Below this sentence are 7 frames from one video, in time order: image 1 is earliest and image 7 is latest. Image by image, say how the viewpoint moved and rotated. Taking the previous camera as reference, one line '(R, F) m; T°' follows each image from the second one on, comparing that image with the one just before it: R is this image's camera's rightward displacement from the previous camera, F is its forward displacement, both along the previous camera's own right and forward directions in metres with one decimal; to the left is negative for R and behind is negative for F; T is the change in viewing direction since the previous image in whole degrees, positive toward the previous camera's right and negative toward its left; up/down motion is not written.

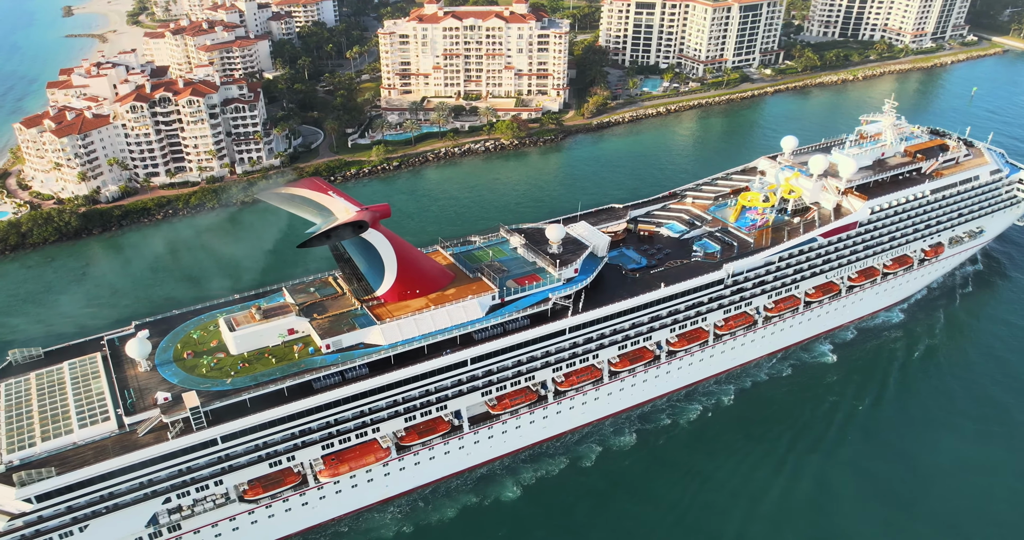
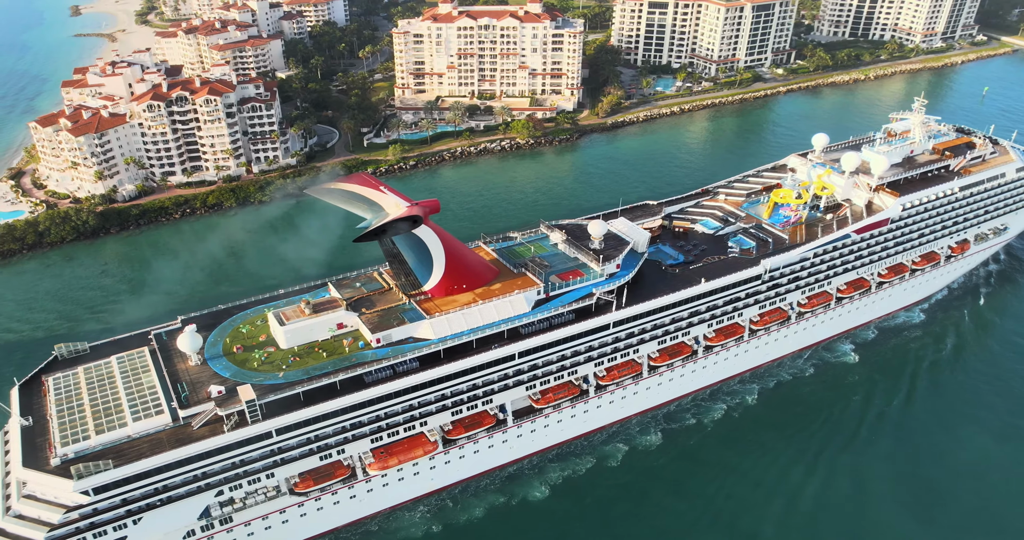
(-2.4, +0.2) m; -1°
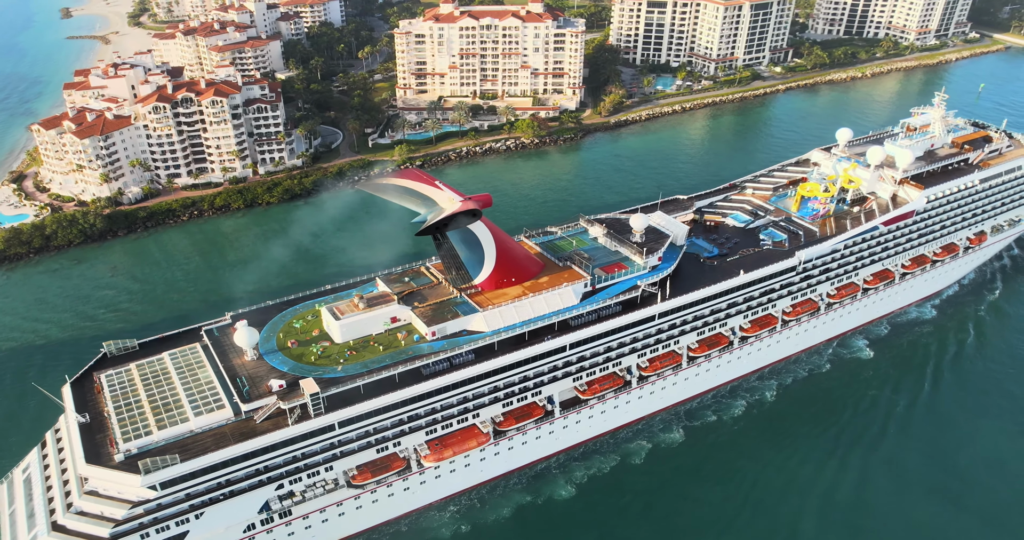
(-3.2, -0.1) m; 0°
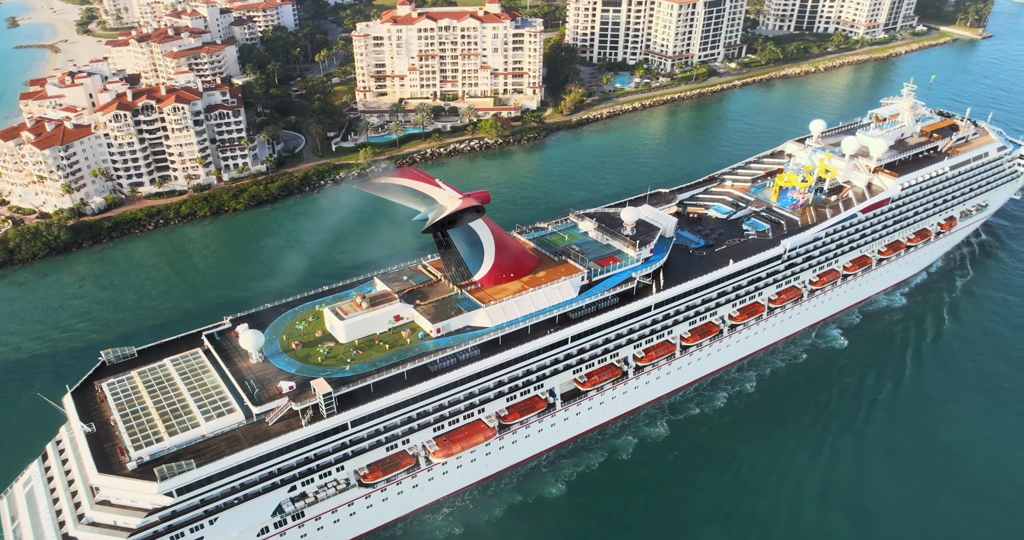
(-2.3, -0.6) m; +3°
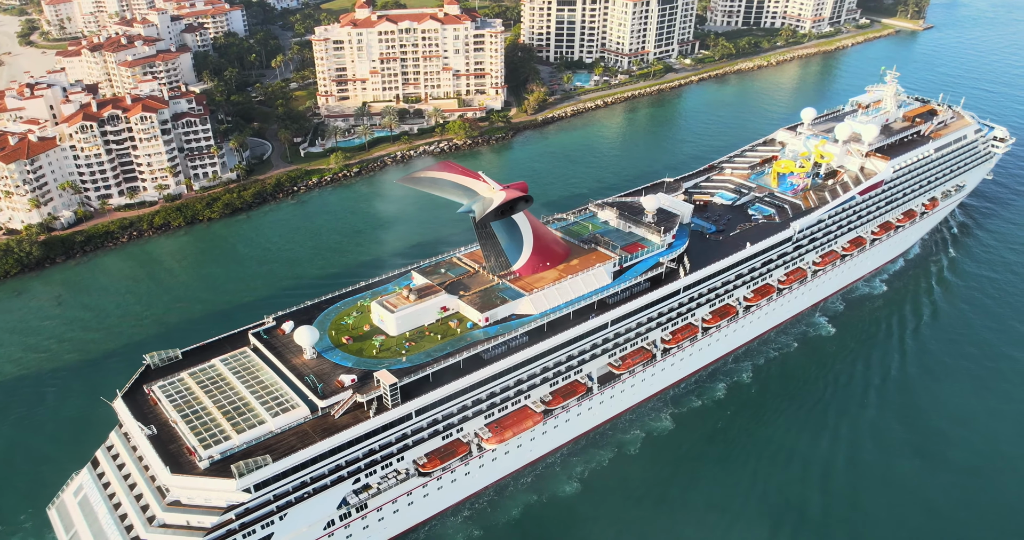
(-4.9, -0.9) m; +3°
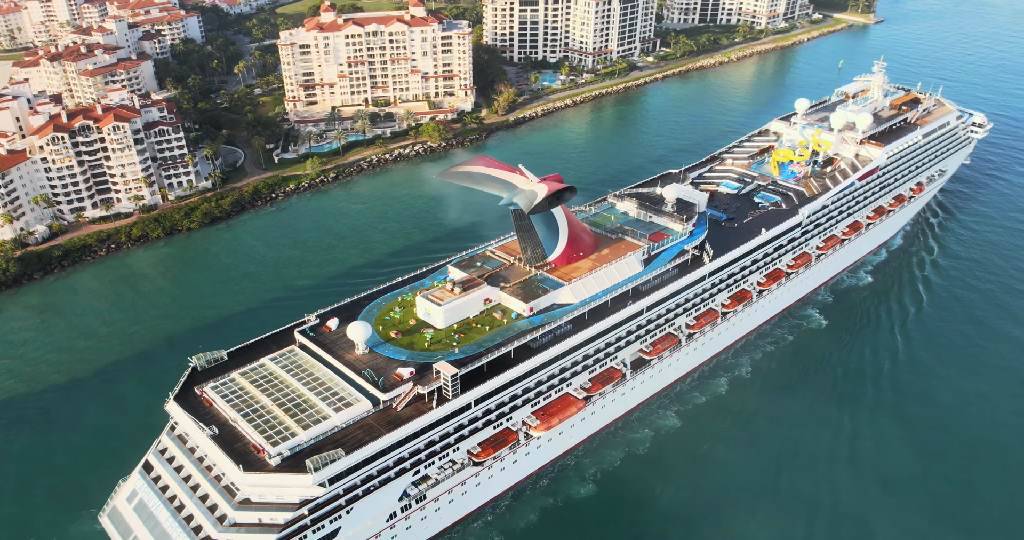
(-4.5, -0.9) m; +3°
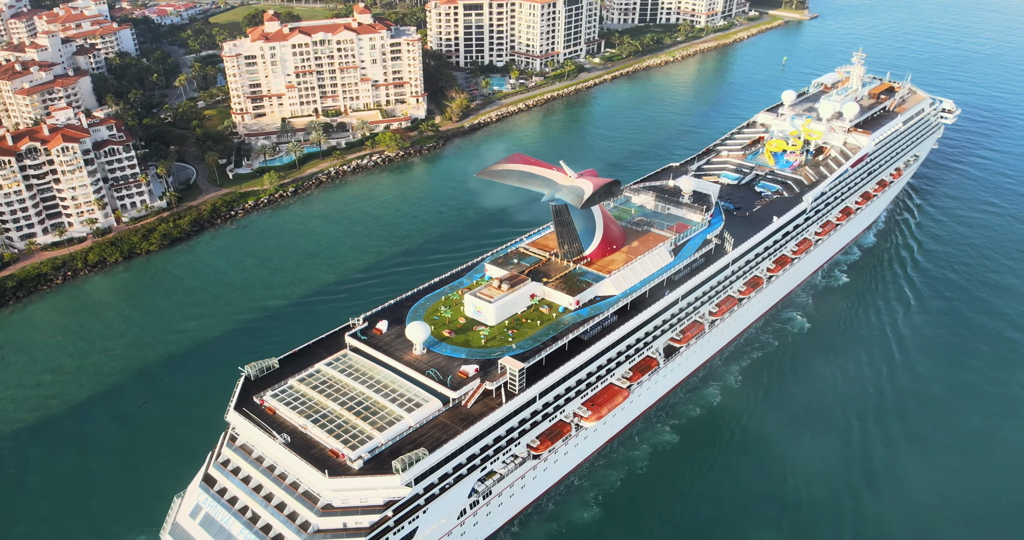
(-5.8, -0.5) m; +4°
